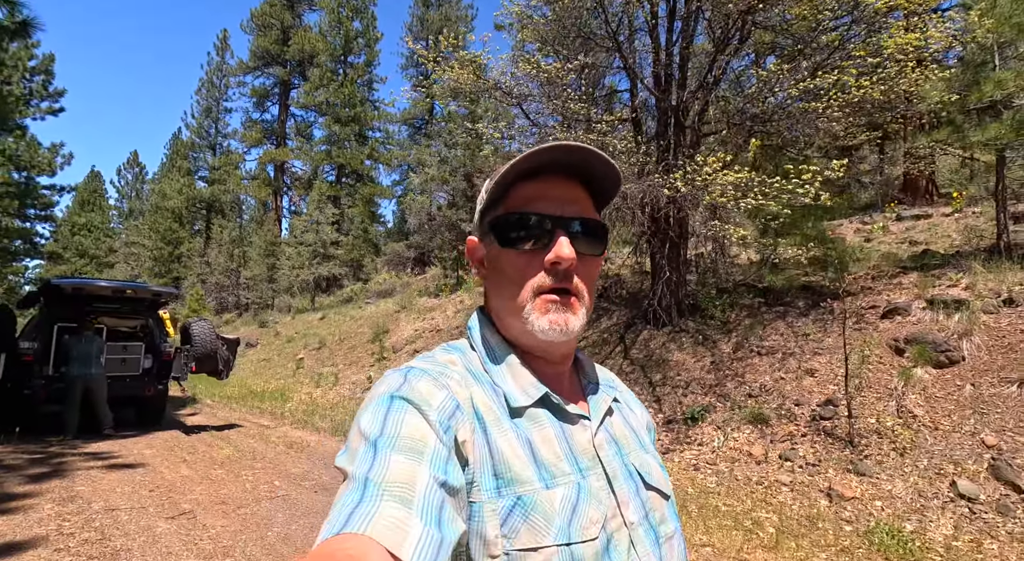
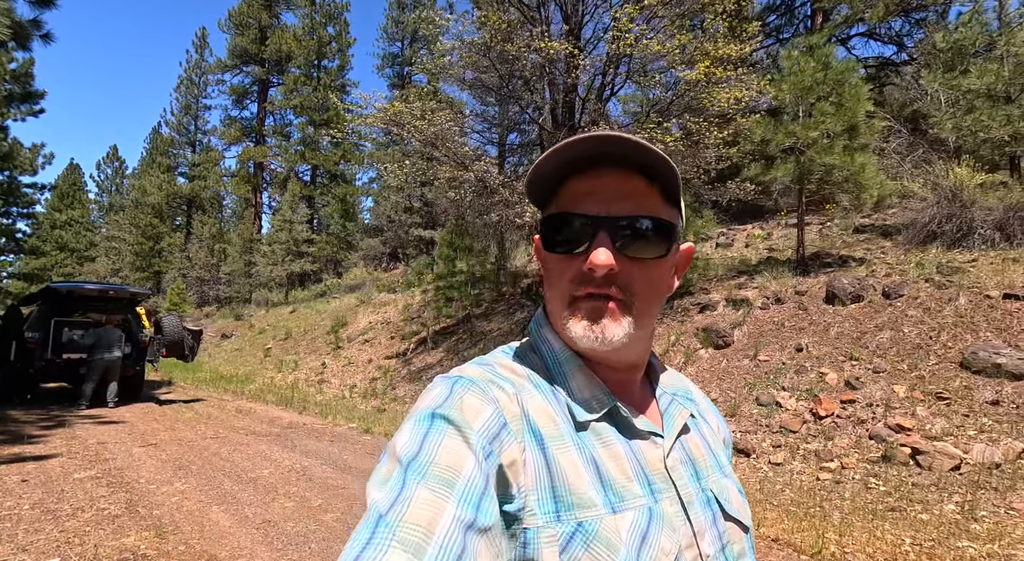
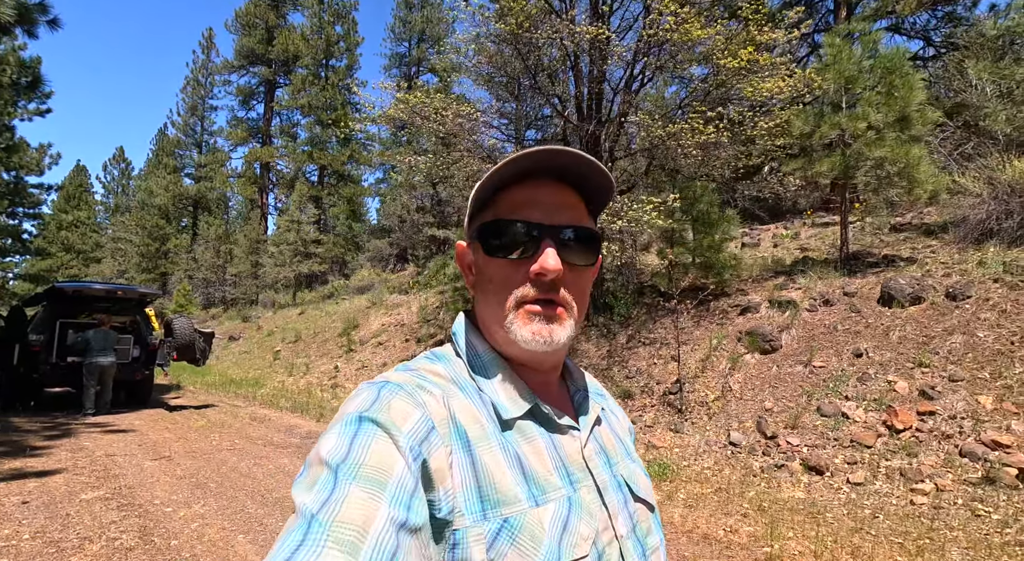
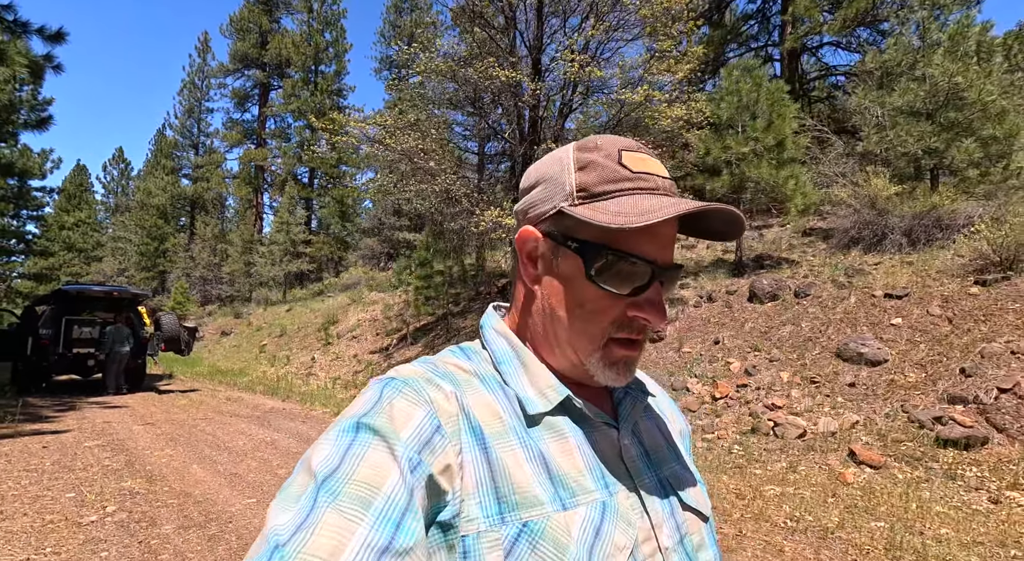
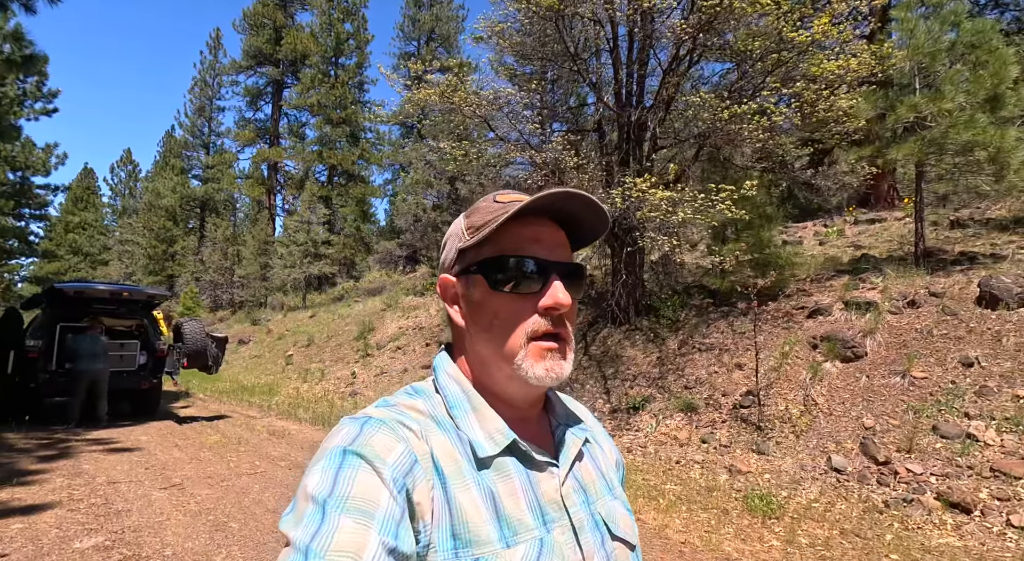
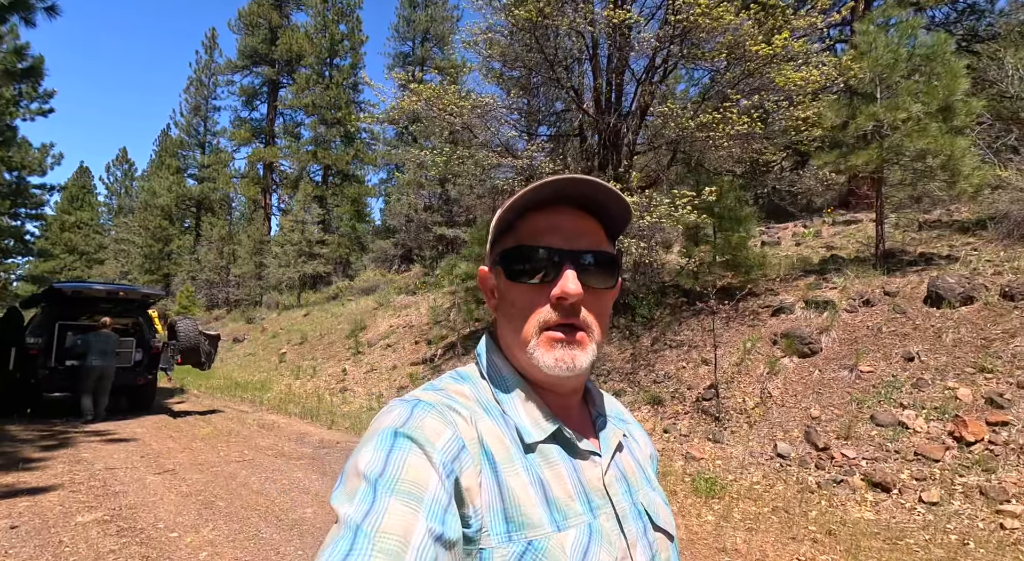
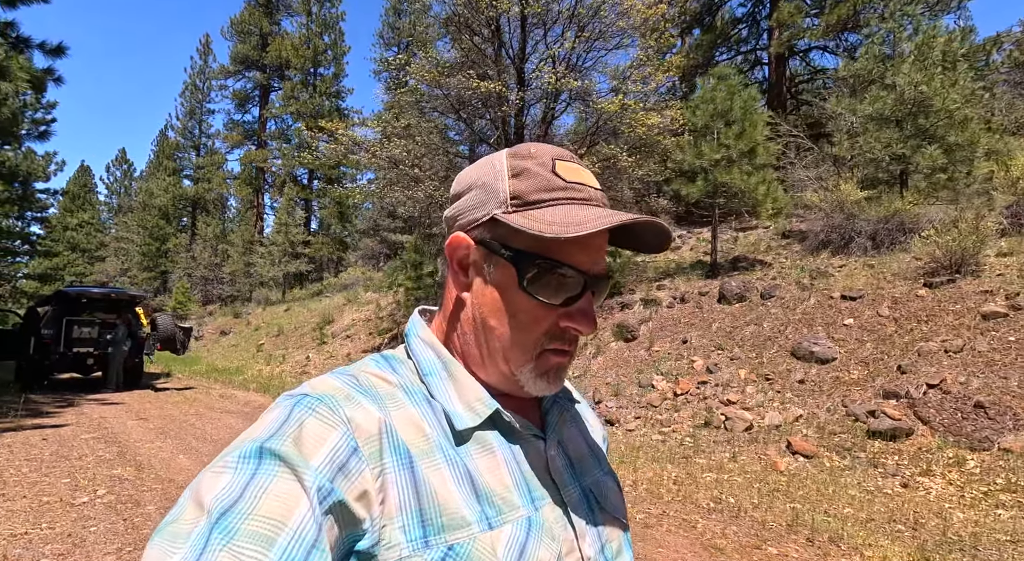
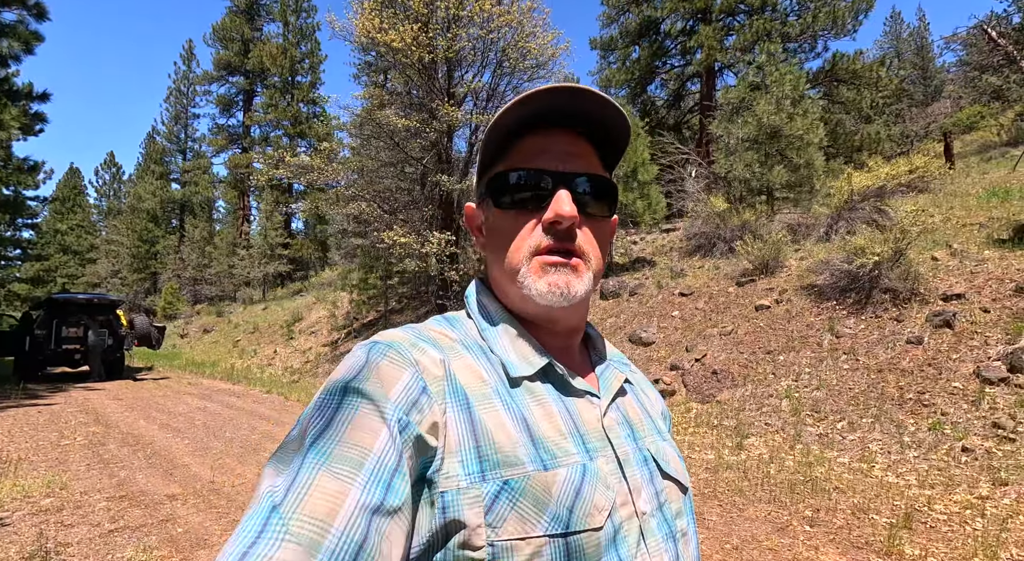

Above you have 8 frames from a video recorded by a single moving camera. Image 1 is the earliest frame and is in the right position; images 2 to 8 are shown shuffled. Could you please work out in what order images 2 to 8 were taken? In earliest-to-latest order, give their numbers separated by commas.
5, 6, 3, 2, 4, 7, 8
